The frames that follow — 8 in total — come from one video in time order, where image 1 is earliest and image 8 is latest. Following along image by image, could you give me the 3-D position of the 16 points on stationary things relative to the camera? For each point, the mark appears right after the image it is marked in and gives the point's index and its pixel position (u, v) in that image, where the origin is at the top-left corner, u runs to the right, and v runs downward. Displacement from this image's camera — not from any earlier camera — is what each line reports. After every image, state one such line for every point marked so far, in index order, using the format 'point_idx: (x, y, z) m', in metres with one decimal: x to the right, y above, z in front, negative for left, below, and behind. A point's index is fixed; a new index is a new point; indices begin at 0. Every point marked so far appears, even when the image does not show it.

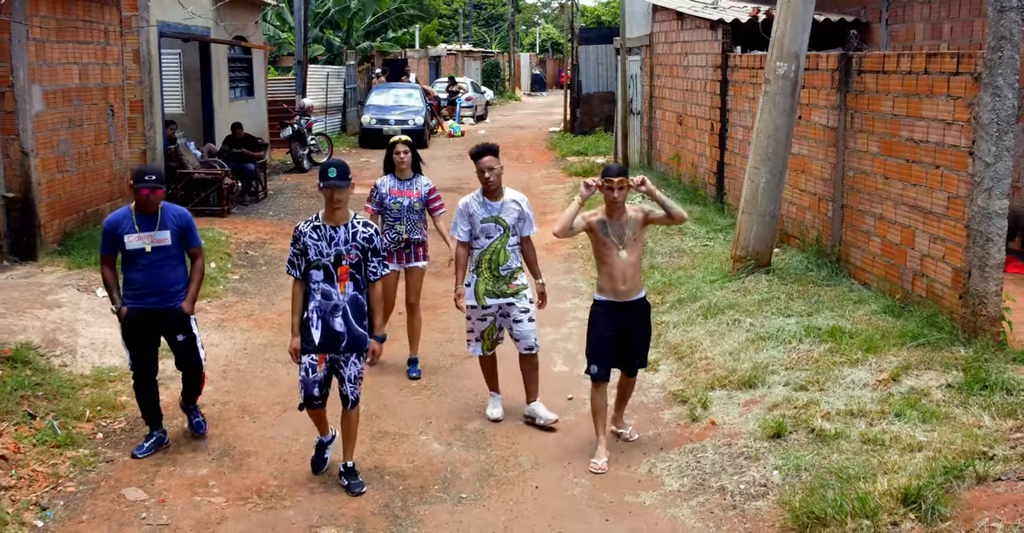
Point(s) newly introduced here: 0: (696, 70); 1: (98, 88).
0: (+2.3, +2.5, +12.1) m
1: (-4.5, +1.9, +10.4) m
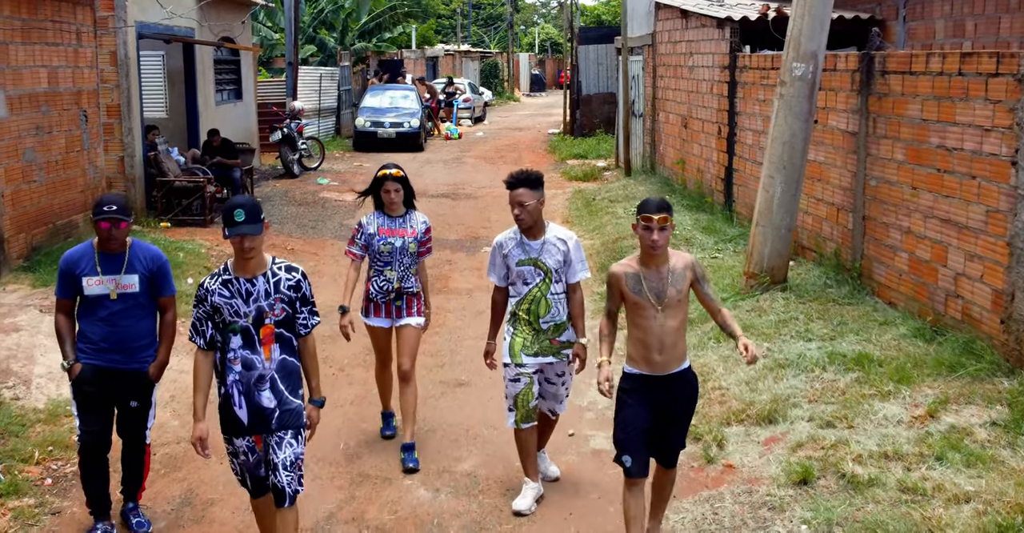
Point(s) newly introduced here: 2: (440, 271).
0: (+2.3, +2.4, +11.5) m
1: (-4.5, +1.8, +9.8) m
2: (-0.8, -0.1, +10.0) m
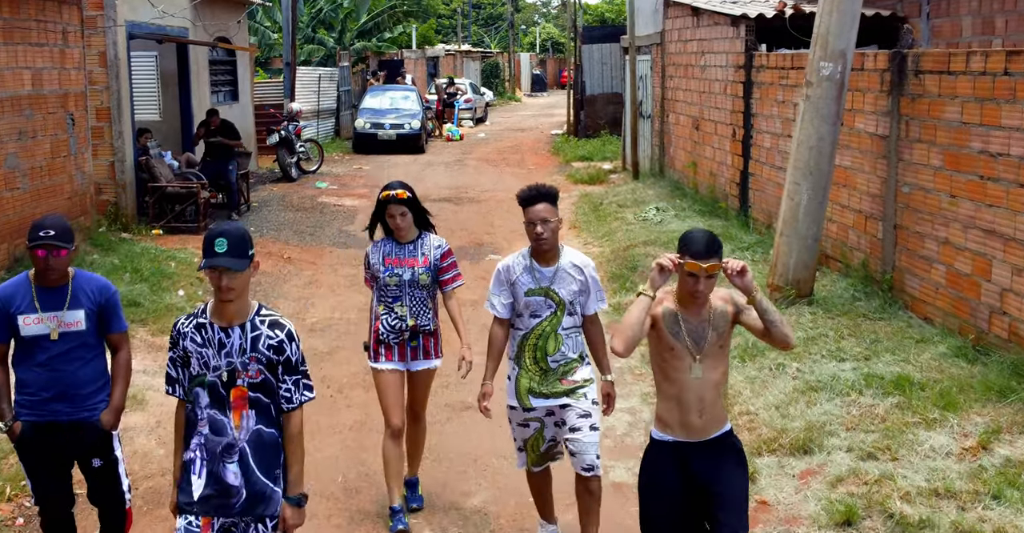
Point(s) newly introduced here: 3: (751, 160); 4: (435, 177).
0: (+2.4, +2.3, +11.1) m
1: (-4.5, +1.7, +9.3) m
2: (-0.7, -0.2, +9.6) m
3: (+2.5, +1.1, +9.9) m
4: (-1.4, +1.6, +16.9) m
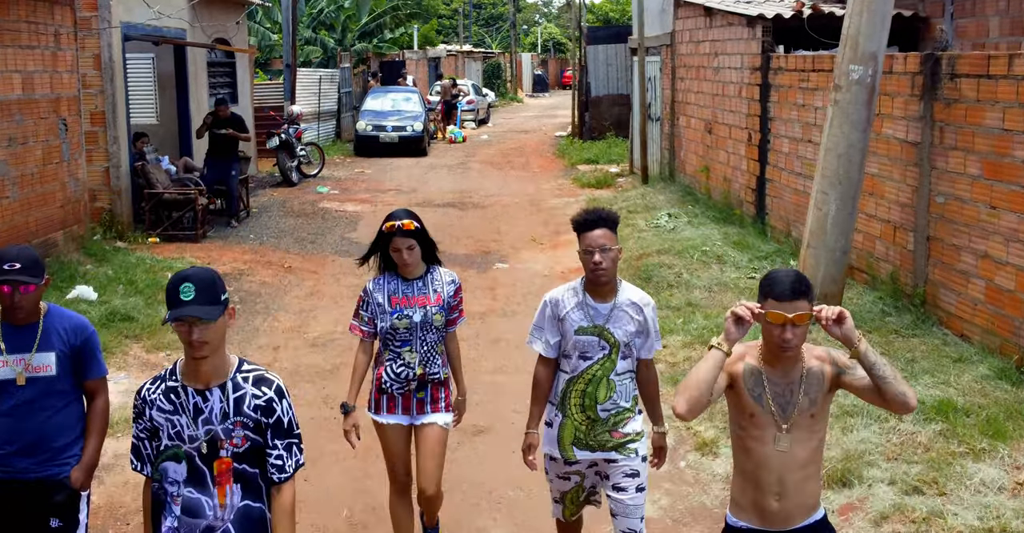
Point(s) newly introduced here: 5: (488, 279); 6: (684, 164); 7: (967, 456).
0: (+2.4, +2.2, +10.8) m
1: (-4.4, +1.6, +9.0) m
2: (-0.6, -0.3, +9.2) m
3: (+2.6, +1.0, +9.6) m
4: (-1.3, +1.5, +16.6) m
5: (-0.2, -0.1, +9.8) m
6: (+2.3, +1.4, +12.7) m
7: (+2.3, -0.9, +4.7) m
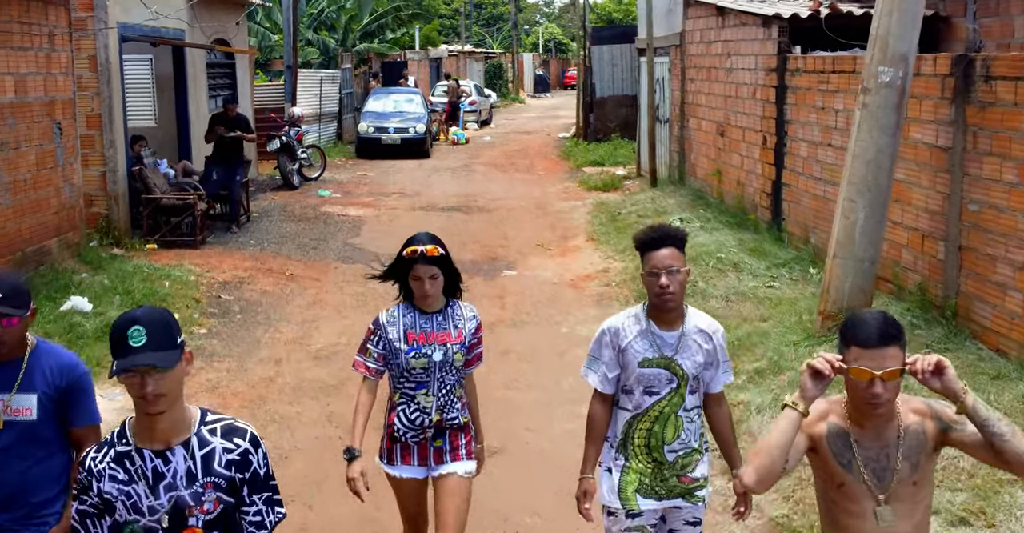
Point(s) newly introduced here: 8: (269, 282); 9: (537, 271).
0: (+2.5, +2.1, +10.5) m
1: (-4.3, +1.5, +8.7) m
2: (-0.5, -0.3, +9.0) m
3: (+2.7, +0.9, +9.3) m
4: (-1.2, +1.4, +16.3) m
5: (-0.2, -0.2, +9.5) m
6: (+2.4, +1.3, +12.5) m
7: (+2.3, -1.0, +4.4) m
8: (-2.4, -0.1, +9.4) m
9: (+0.3, 0.0, +10.1) m
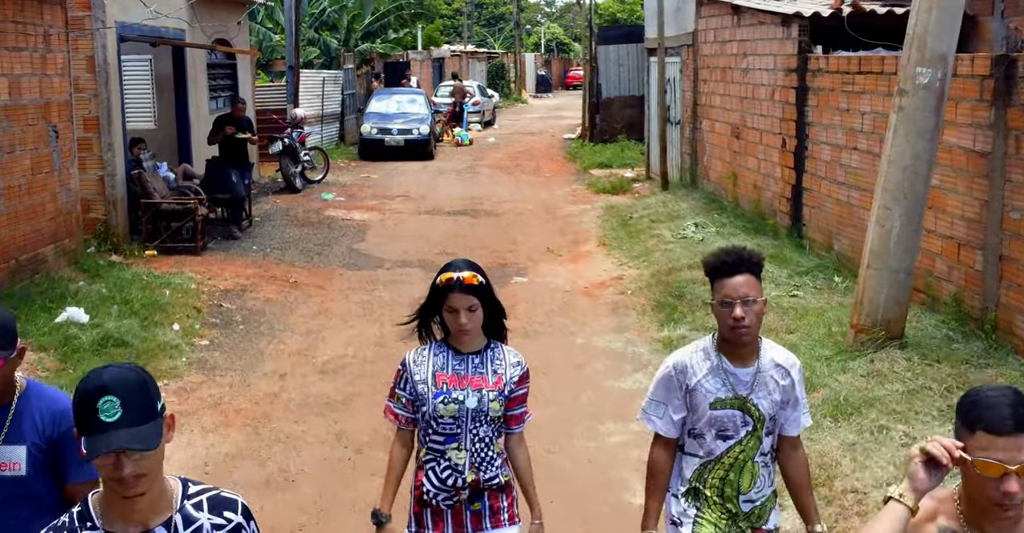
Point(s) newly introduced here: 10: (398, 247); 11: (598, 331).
0: (+2.6, +2.0, +10.2) m
1: (-4.2, +1.4, +8.4) m
2: (-0.4, -0.4, +8.6) m
3: (+2.8, +0.9, +9.0) m
4: (-1.1, +1.3, +16.0) m
5: (-0.1, -0.3, +9.2) m
6: (+2.5, +1.2, +12.1) m
7: (+2.4, -1.1, +4.1) m
8: (-2.3, -0.2, +9.1) m
9: (+0.4, -0.1, +9.8) m
10: (-1.3, +0.2, +11.2) m
11: (+0.7, -0.5, +8.0) m
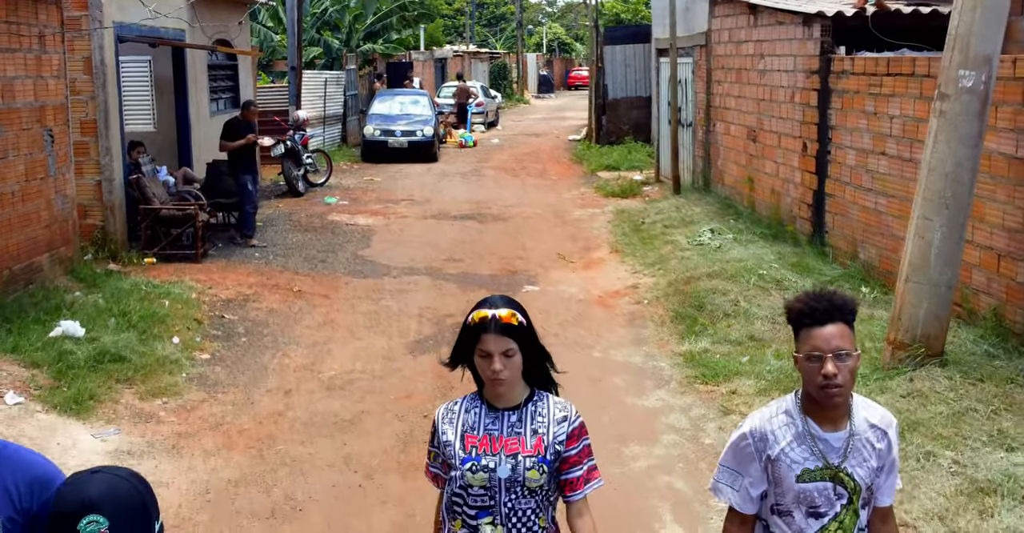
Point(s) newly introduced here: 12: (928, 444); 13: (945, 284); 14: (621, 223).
0: (+2.7, +2.0, +9.8) m
1: (-4.1, +1.3, +8.1) m
2: (-0.3, -0.5, +8.3) m
3: (+2.9, +0.8, +8.6) m
4: (-1.0, +1.3, +15.7) m
5: (+0.1, -0.3, +8.9) m
6: (+2.6, +1.2, +11.8) m
7: (+2.6, -1.2, +3.8) m
8: (-2.2, -0.3, +8.8) m
9: (+0.5, -0.2, +9.4) m
10: (-1.2, +0.1, +10.9) m
11: (+0.8, -0.6, +7.7) m
12: (+2.1, -0.9, +4.9) m
13: (+2.5, -0.1, +5.6) m
14: (+1.4, +0.6, +12.2) m
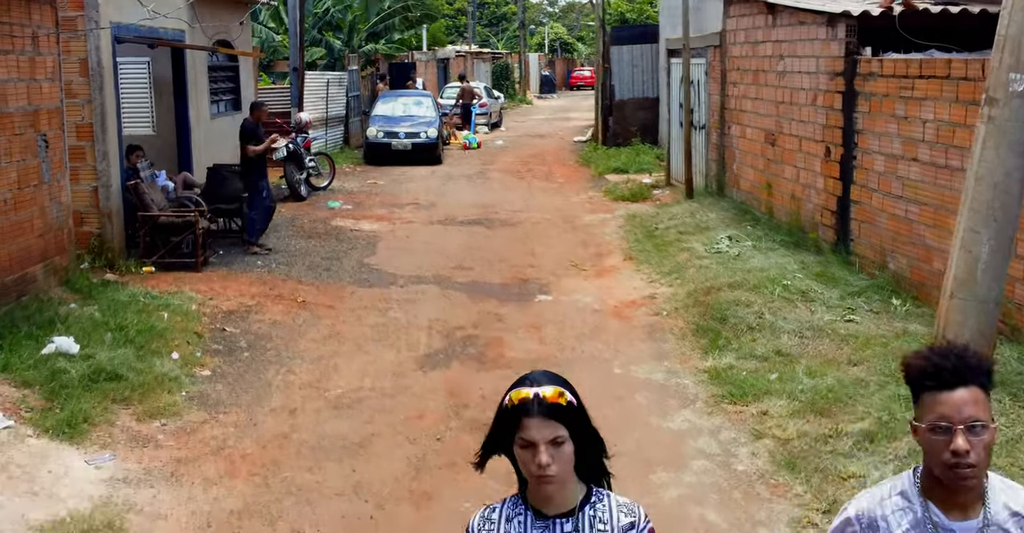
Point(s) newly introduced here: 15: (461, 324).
0: (+2.8, +1.9, +9.5) m
1: (-4.0, +1.3, +7.8) m
2: (-0.2, -0.6, +8.0) m
3: (+3.0, +0.7, +8.3) m
4: (-0.9, +1.2, +15.3) m
5: (+0.2, -0.4, +8.6) m
6: (+2.7, +1.1, +11.5) m
7: (+2.7, -1.2, +3.5) m
8: (-2.1, -0.4, +8.5) m
9: (+0.6, -0.3, +9.1) m
10: (-1.1, +0.1, +10.5) m
11: (+0.9, -0.7, +7.3) m
12: (+2.2, -1.0, +4.6) m
13: (+2.7, -0.2, +5.3) m
14: (+1.5, +0.5, +11.8) m
15: (-0.4, -0.5, +8.3) m
